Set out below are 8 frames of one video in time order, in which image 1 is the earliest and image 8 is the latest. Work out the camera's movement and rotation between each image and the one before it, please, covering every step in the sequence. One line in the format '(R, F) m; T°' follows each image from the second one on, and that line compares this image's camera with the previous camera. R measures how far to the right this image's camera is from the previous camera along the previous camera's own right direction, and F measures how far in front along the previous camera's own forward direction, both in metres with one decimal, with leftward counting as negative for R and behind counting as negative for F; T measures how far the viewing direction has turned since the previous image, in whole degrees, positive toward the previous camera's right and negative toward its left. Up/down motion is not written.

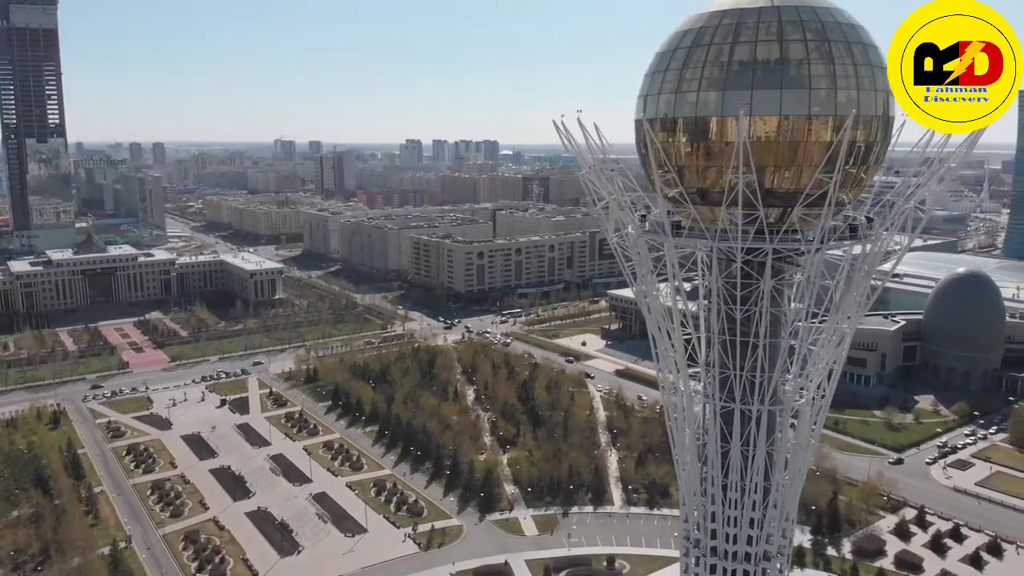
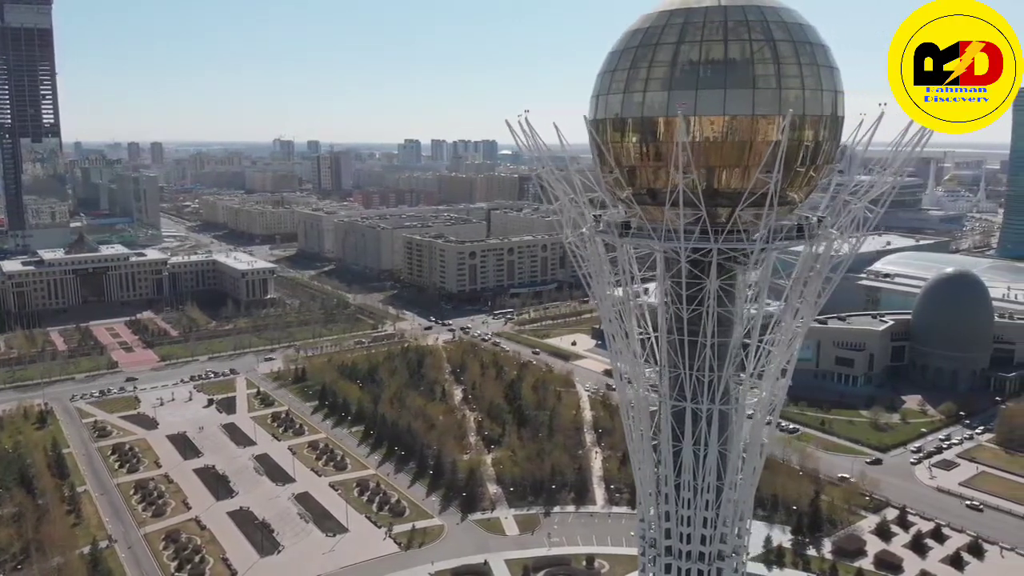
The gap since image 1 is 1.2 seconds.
(+0.6, 0.0) m; 0°
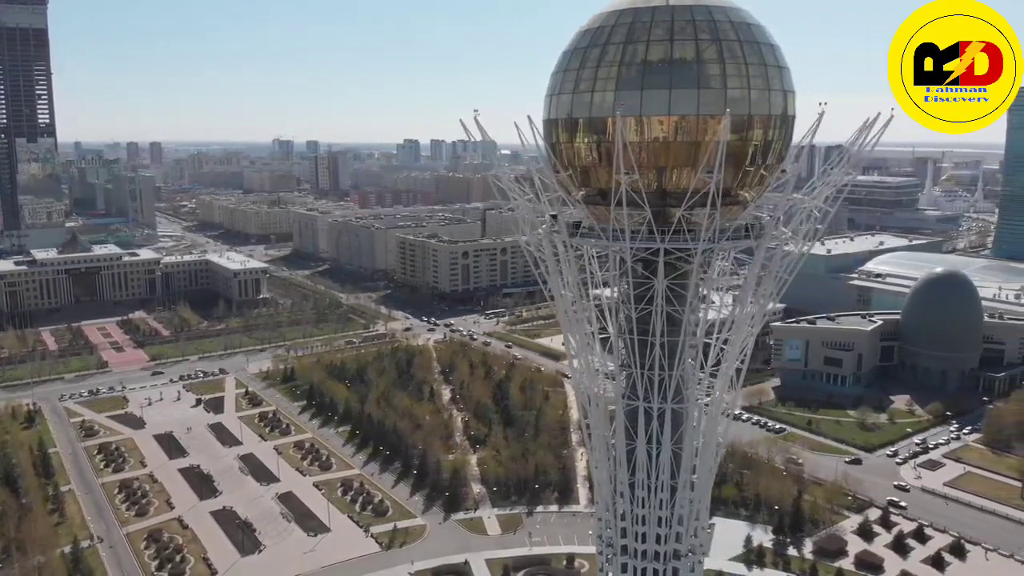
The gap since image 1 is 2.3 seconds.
(+0.6, 0.0) m; 0°
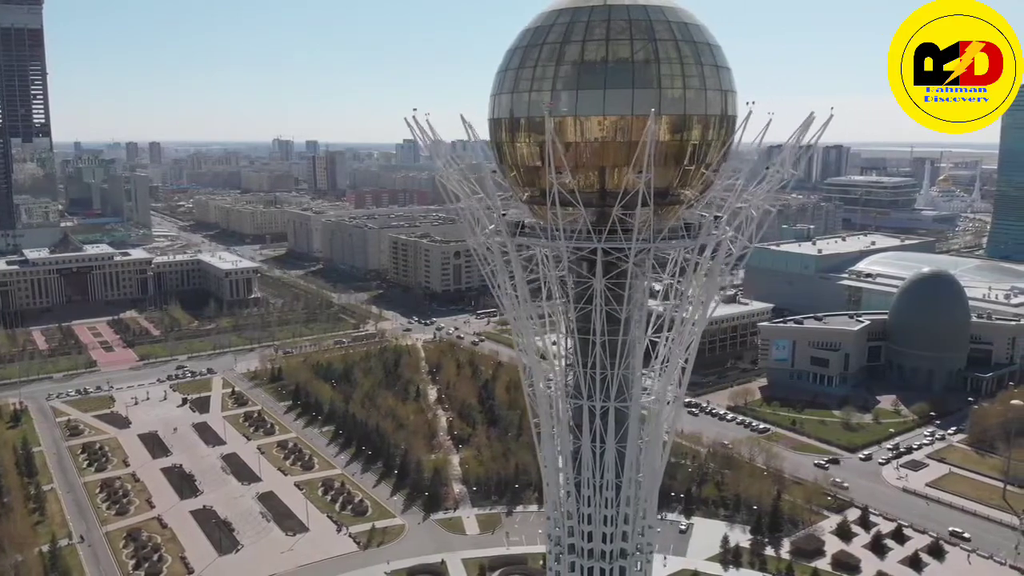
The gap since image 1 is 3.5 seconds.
(+0.7, 0.0) m; 0°
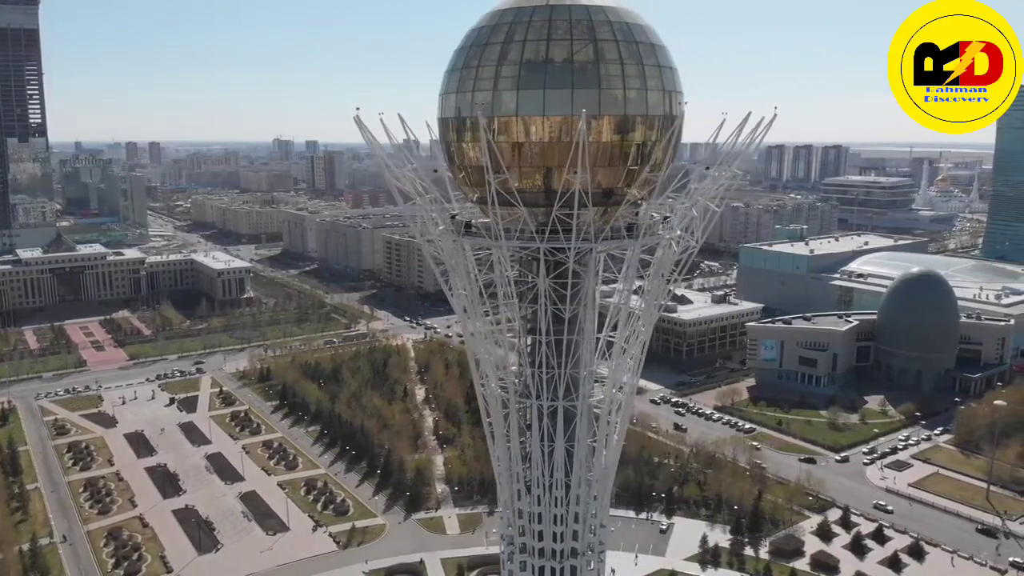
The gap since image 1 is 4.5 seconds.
(+0.6, 0.0) m; 0°
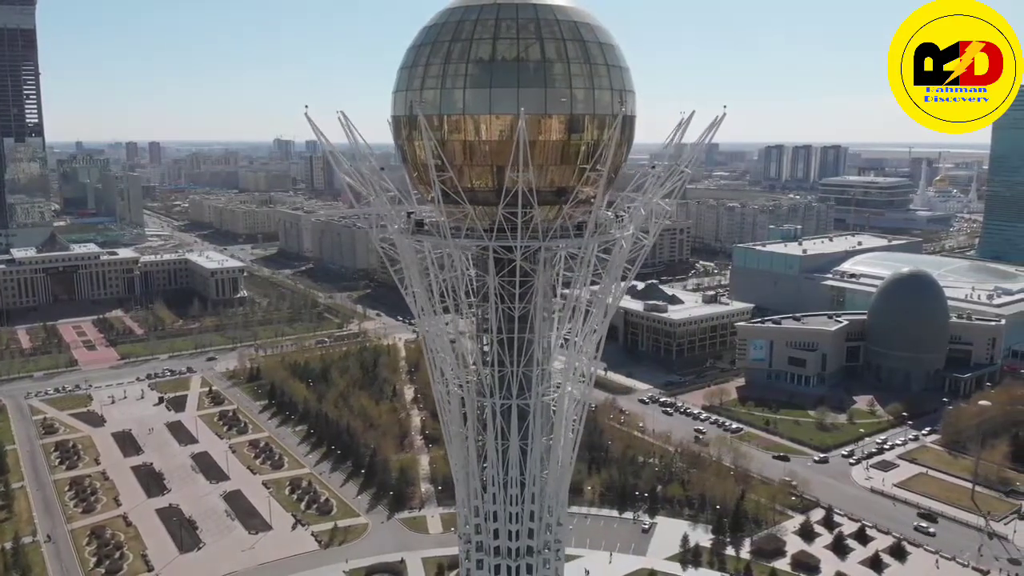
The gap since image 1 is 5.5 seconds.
(+0.6, 0.0) m; 0°
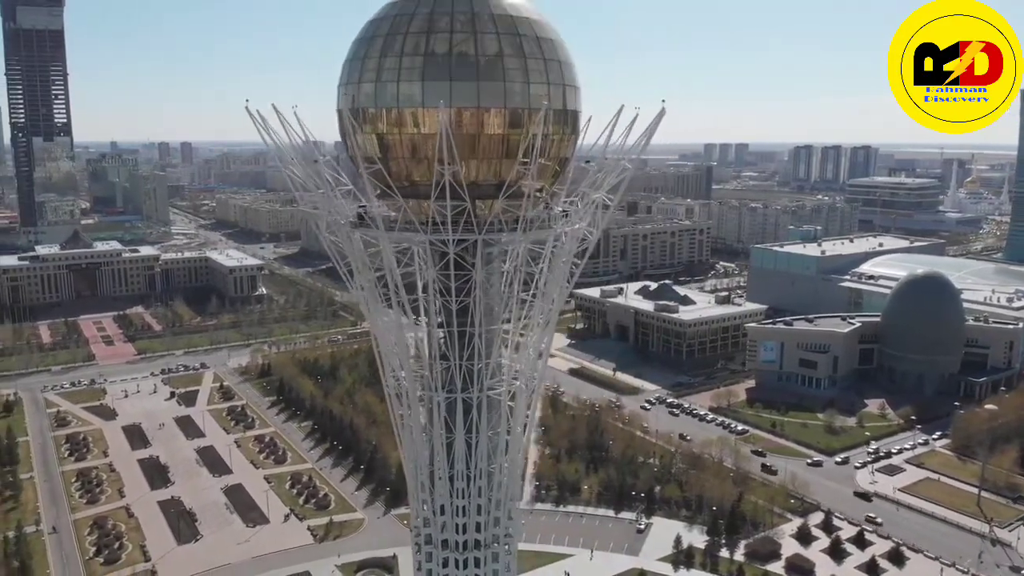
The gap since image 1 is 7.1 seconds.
(+1.0, 0.0) m; -2°
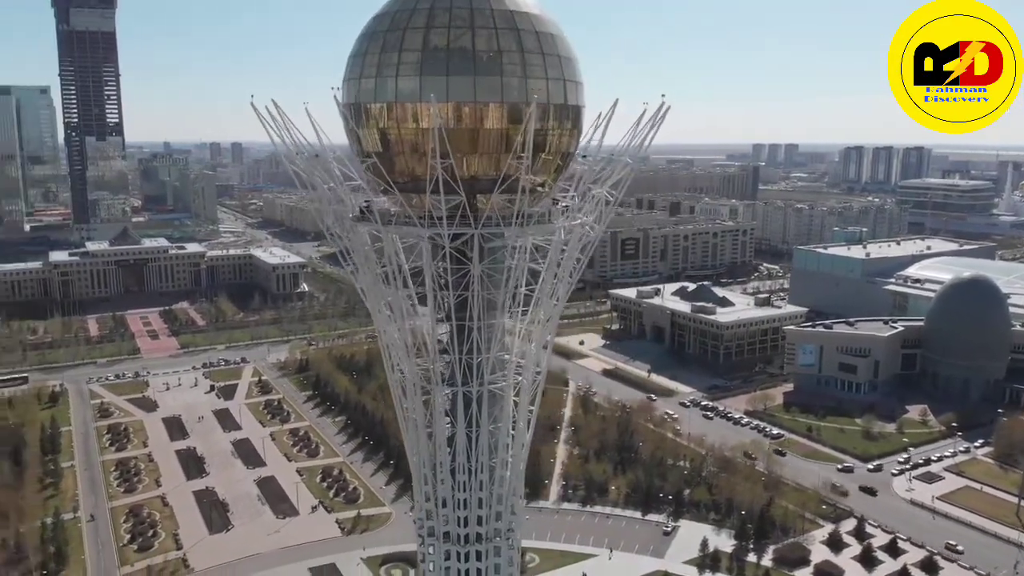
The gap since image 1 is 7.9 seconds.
(+0.5, 0.0) m; -3°
